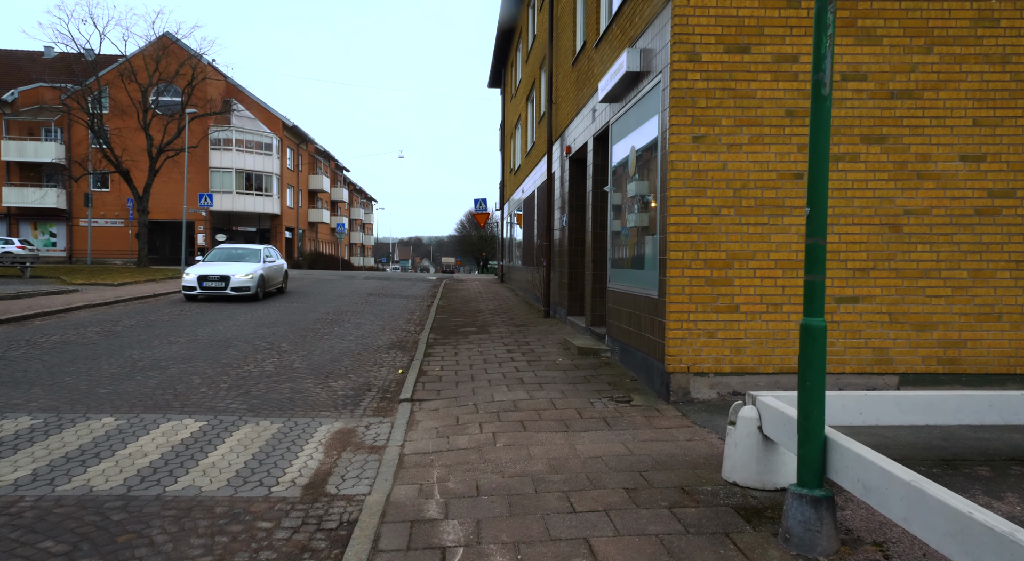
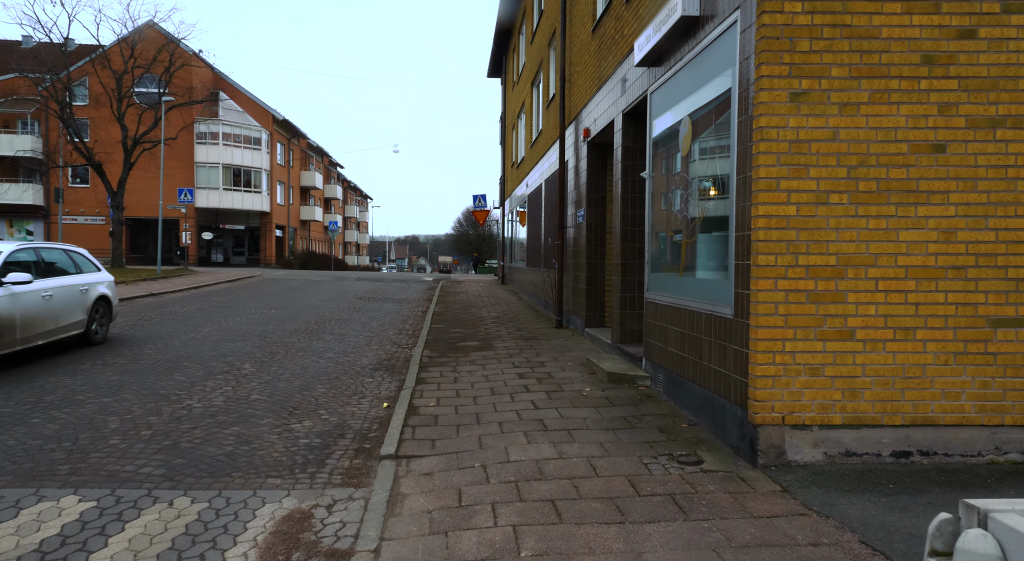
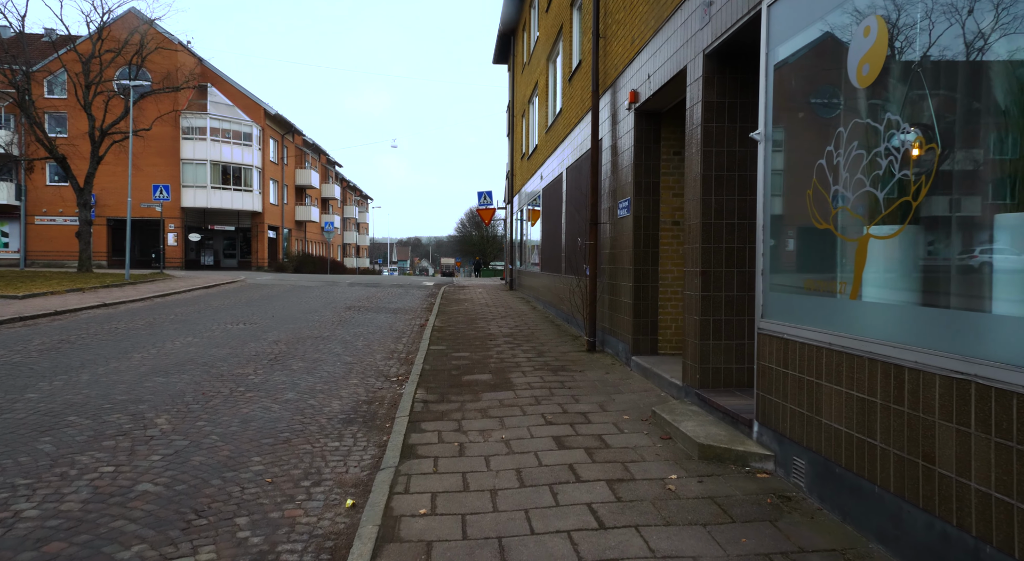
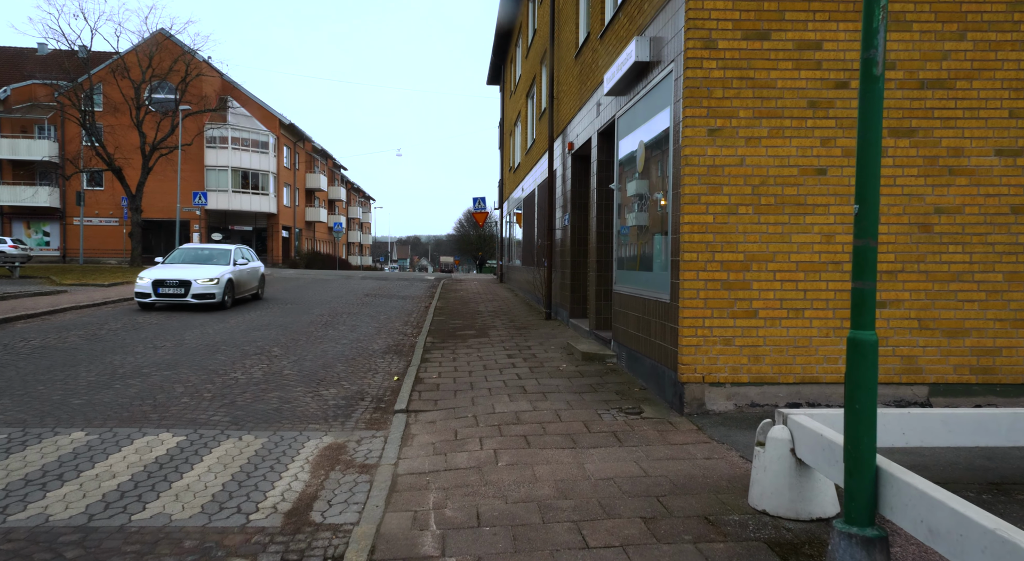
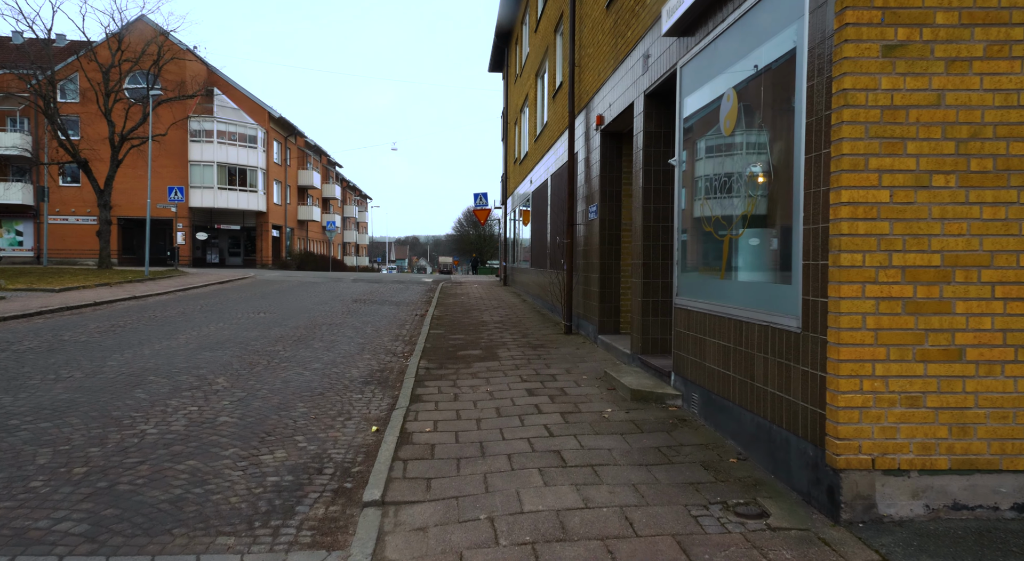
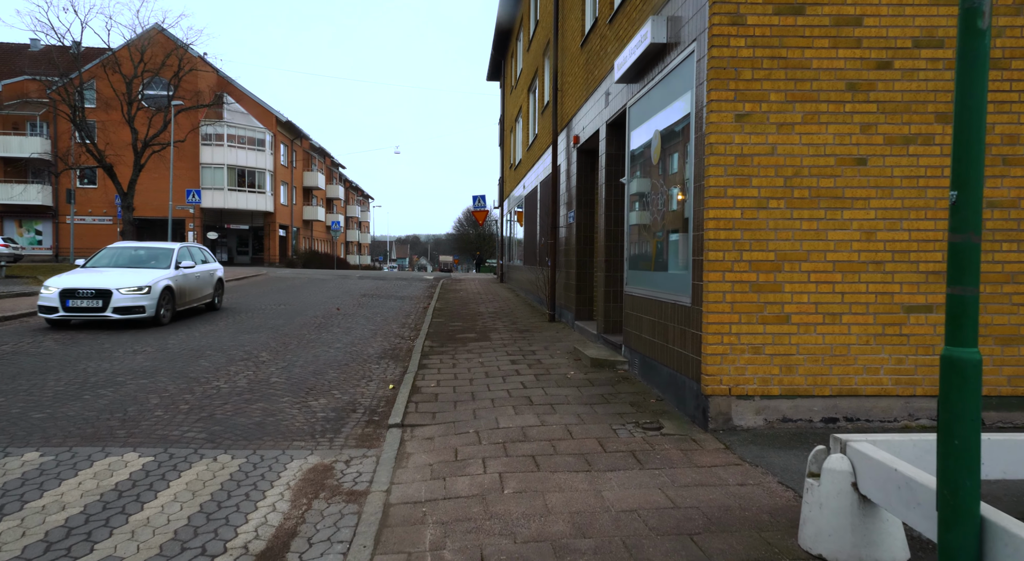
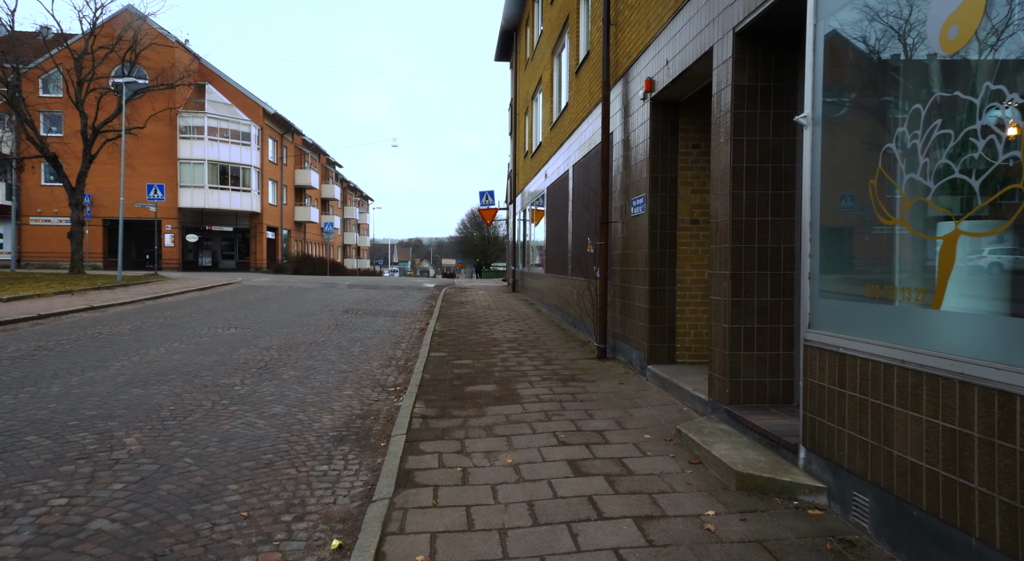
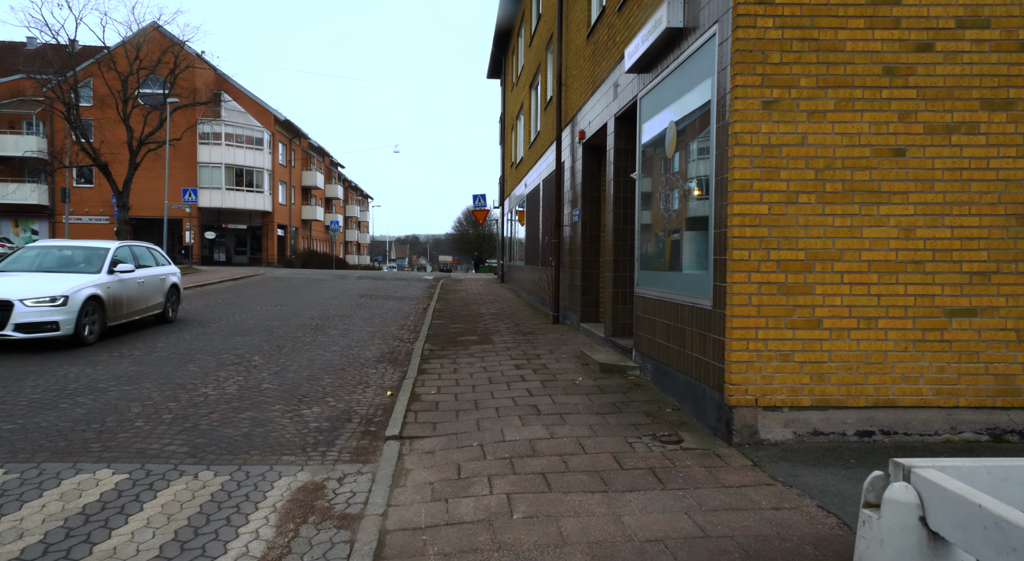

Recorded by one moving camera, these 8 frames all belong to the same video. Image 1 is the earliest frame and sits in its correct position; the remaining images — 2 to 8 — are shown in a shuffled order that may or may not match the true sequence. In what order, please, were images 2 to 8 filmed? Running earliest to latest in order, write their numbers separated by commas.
4, 6, 8, 2, 5, 3, 7
